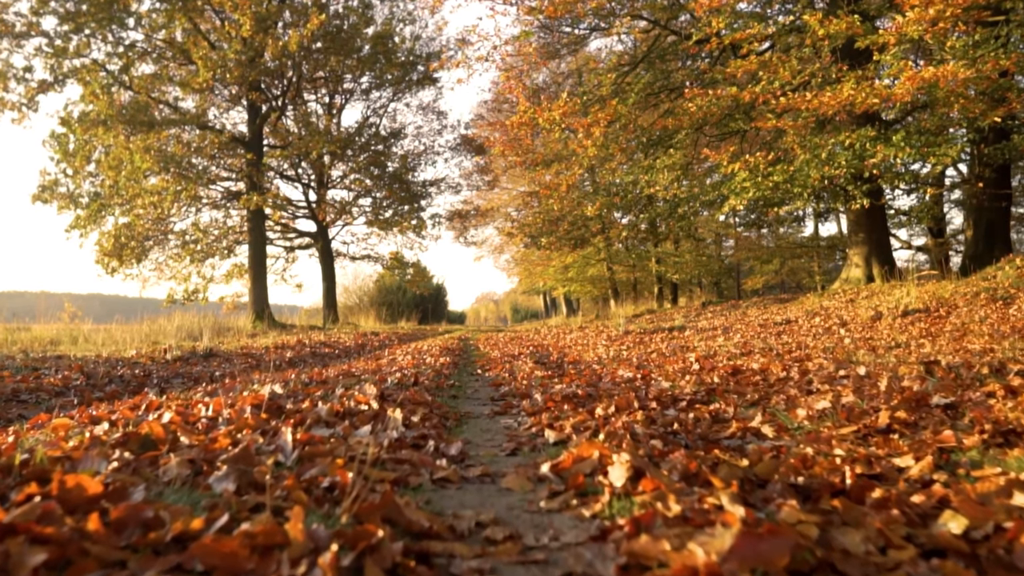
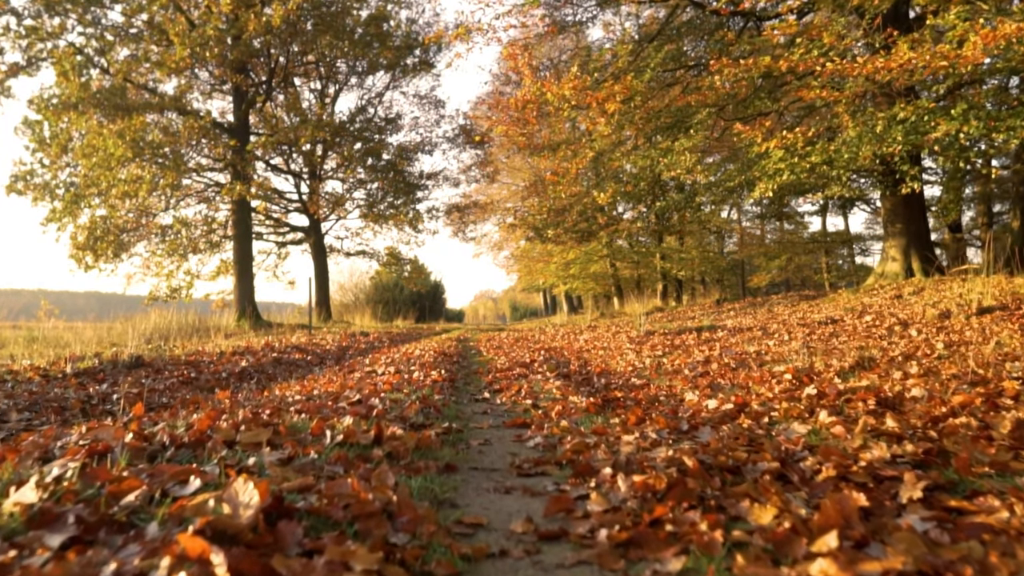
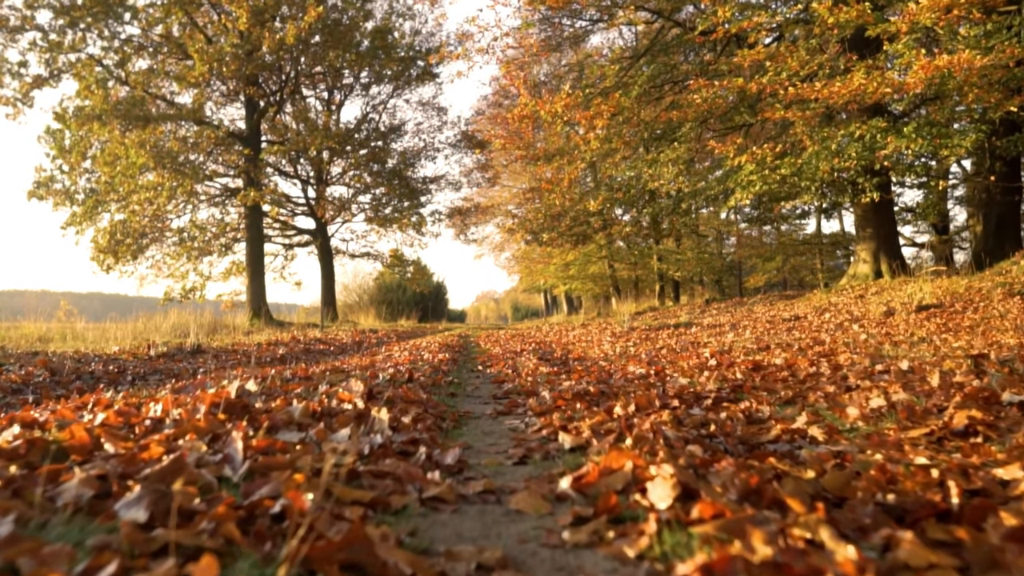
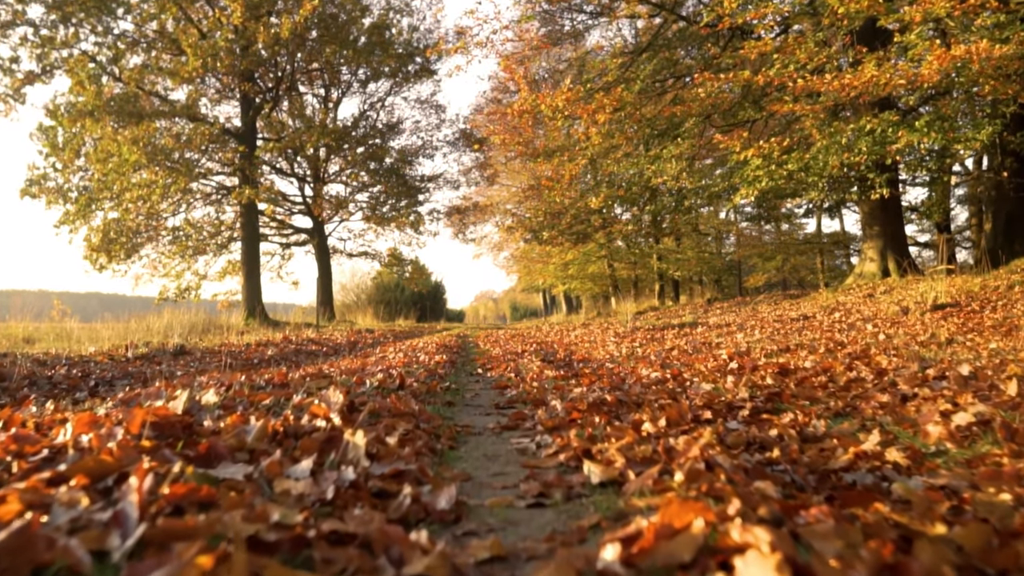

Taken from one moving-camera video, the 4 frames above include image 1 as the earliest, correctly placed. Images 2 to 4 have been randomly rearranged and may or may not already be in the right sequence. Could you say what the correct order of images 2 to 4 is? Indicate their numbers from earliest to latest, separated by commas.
3, 4, 2
